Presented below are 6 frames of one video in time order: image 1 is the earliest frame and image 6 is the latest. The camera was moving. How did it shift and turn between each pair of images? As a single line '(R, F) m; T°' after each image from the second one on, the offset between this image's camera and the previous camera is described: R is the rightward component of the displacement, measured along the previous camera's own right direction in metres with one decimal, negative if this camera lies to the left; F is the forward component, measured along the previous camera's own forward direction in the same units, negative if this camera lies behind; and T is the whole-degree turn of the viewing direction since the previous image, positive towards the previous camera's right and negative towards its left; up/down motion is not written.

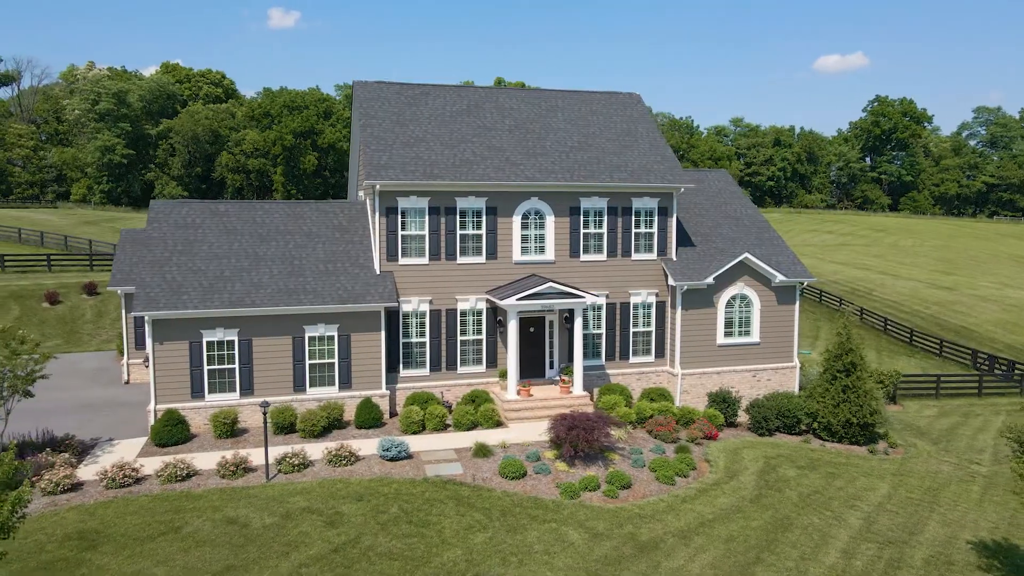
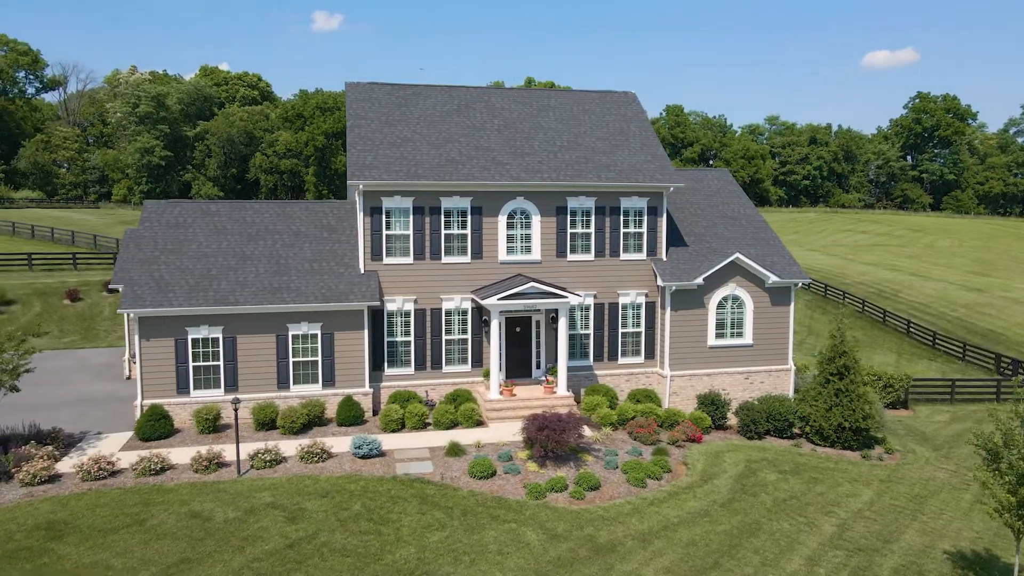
(+1.7, +0.1) m; -3°
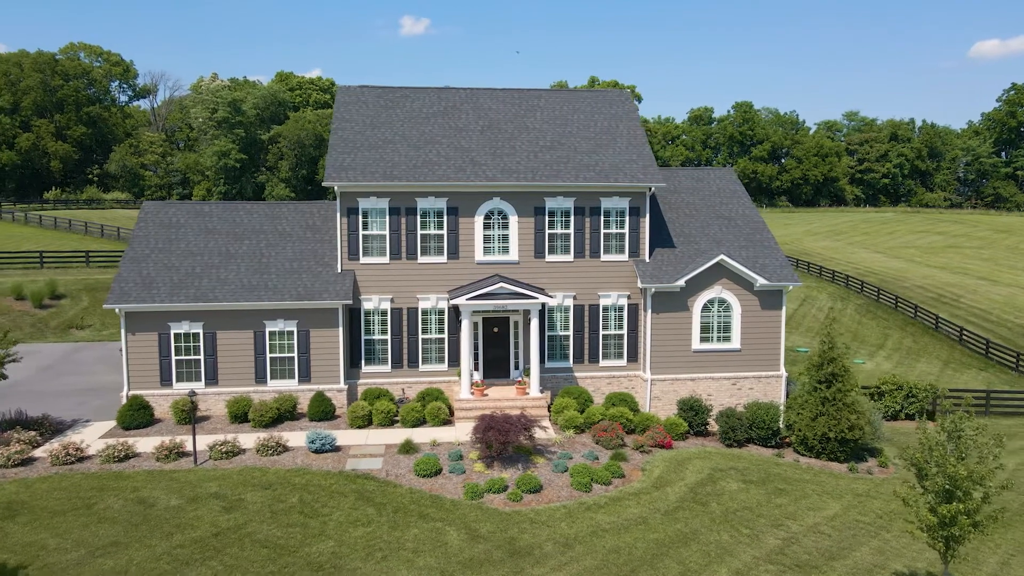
(+3.3, +0.2) m; -6°
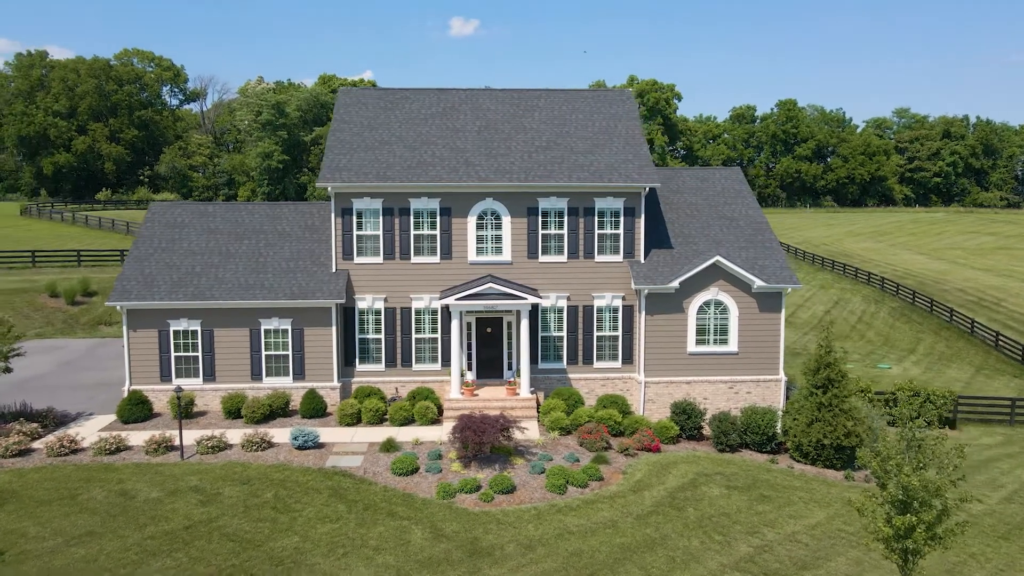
(+1.7, +0.1) m; -3°
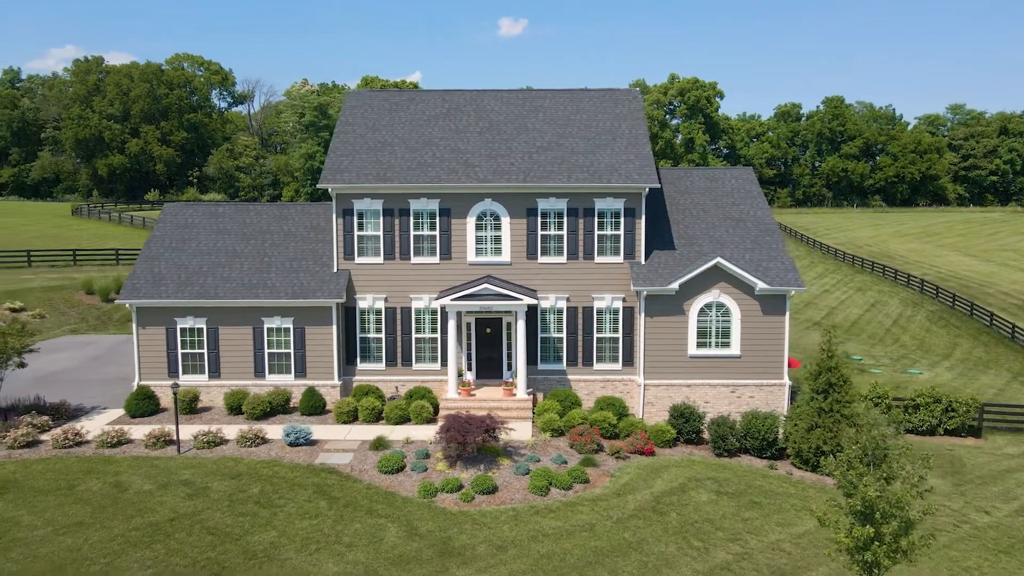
(+1.5, 0.0) m; -3°
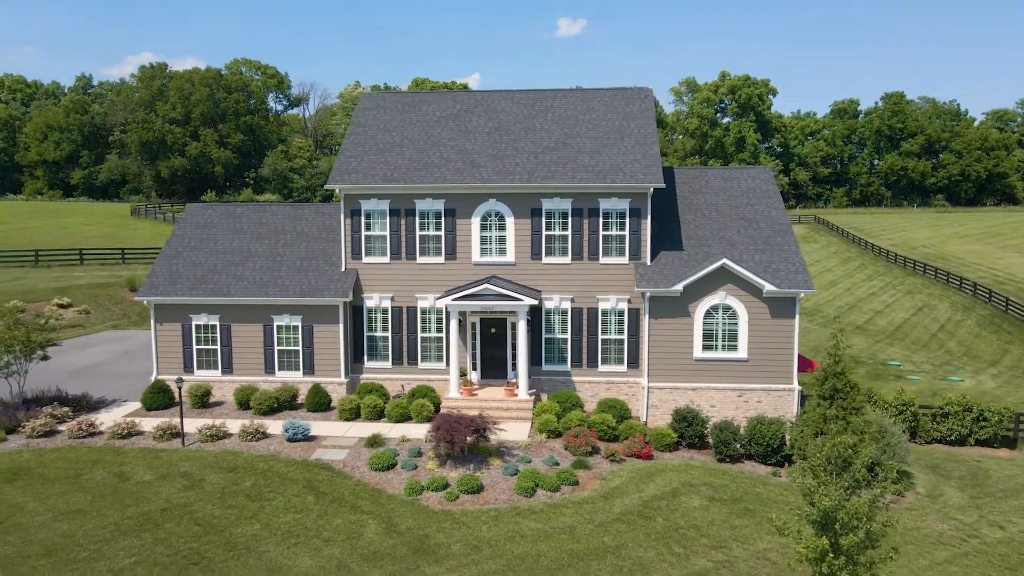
(+1.7, 0.0) m; -4°
